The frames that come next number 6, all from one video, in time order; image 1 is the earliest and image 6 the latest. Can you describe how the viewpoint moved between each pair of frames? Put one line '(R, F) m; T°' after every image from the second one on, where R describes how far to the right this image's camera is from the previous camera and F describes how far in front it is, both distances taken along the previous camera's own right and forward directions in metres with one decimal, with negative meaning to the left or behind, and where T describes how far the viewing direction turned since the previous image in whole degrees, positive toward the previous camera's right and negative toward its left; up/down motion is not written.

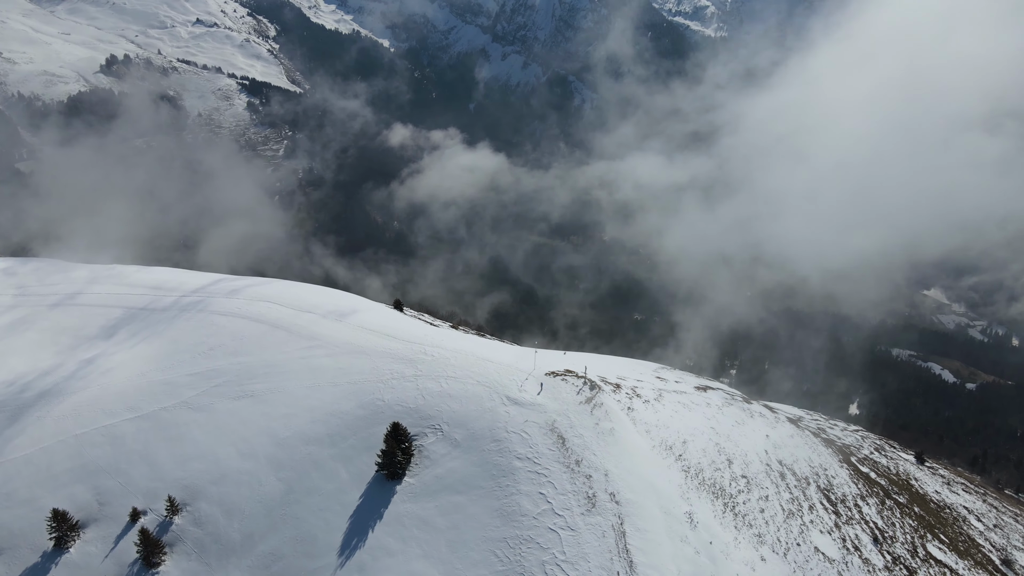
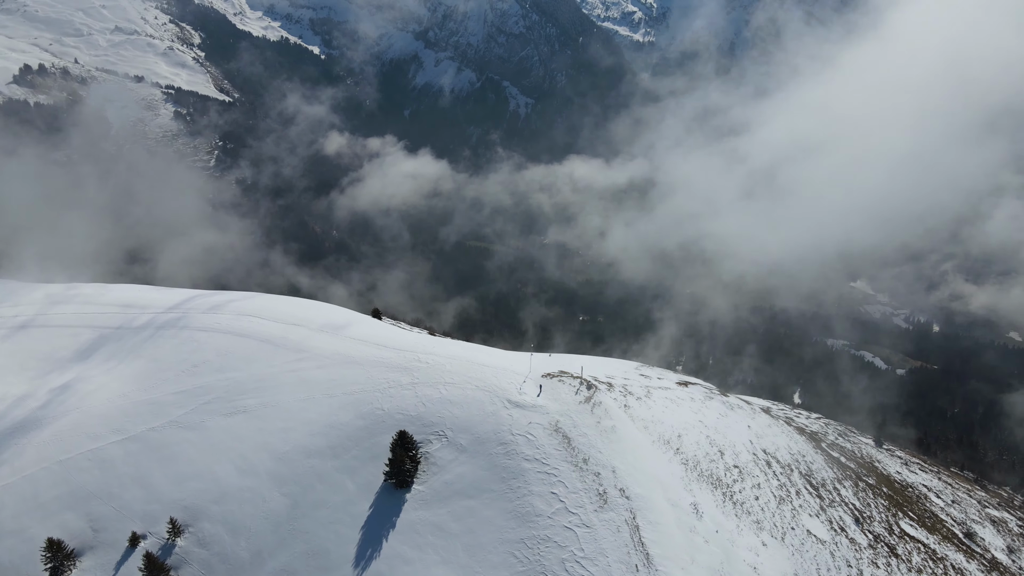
(-2.8, -0.3) m; +5°
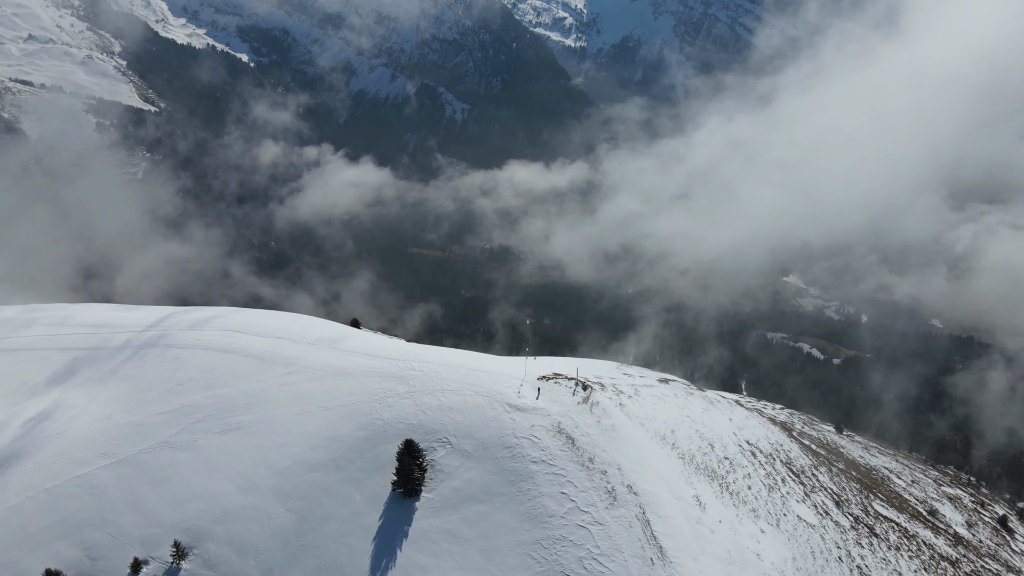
(-2.7, -0.3) m; +5°
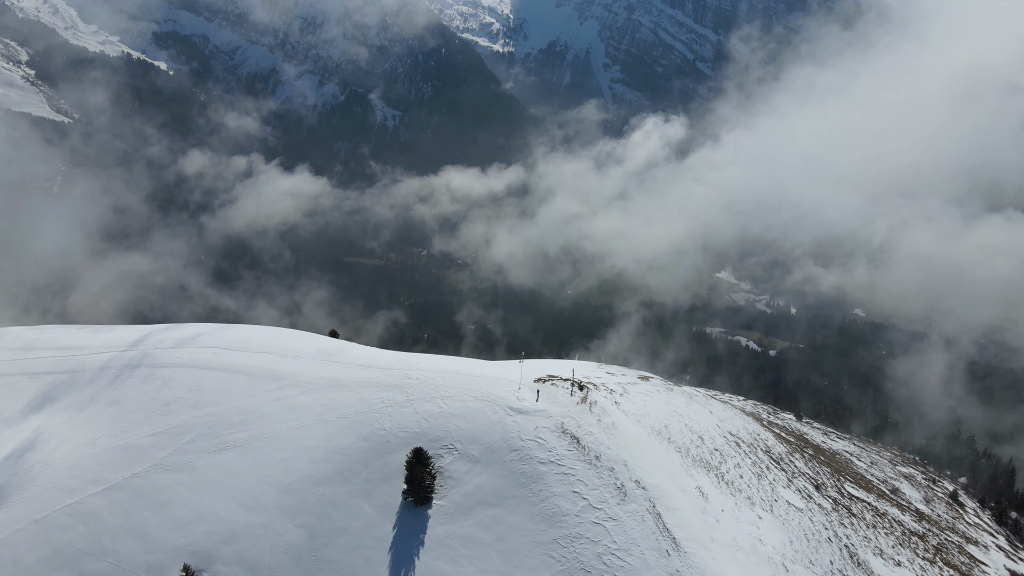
(-3.0, -0.3) m; +5°
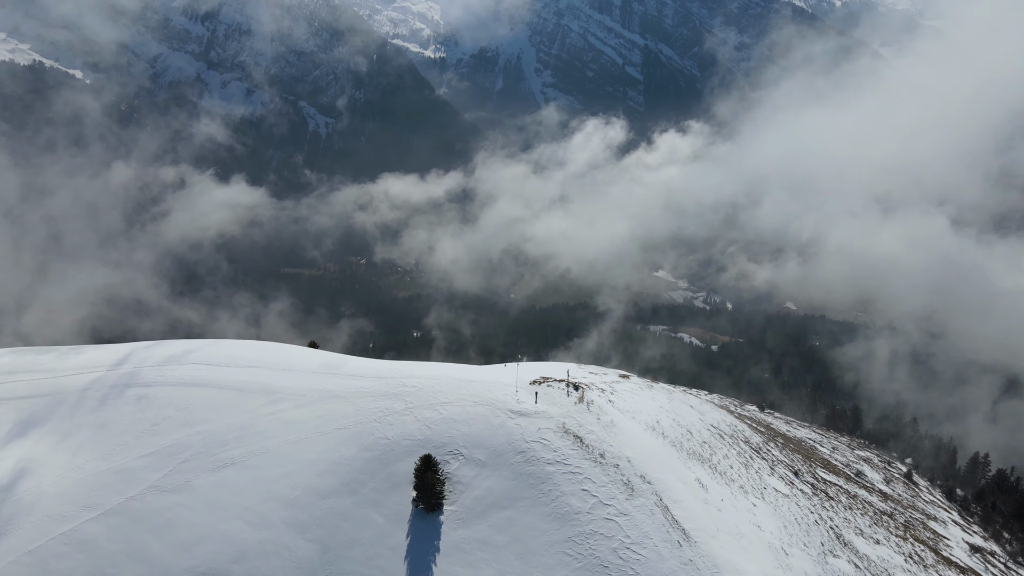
(-2.9, -0.3) m; +5°
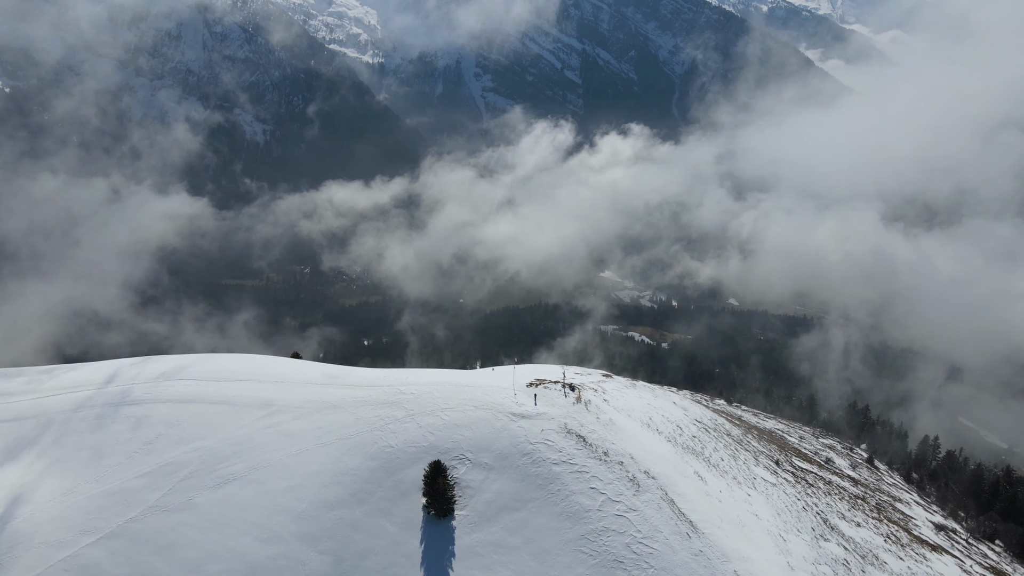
(-2.6, -0.3) m; +4°
